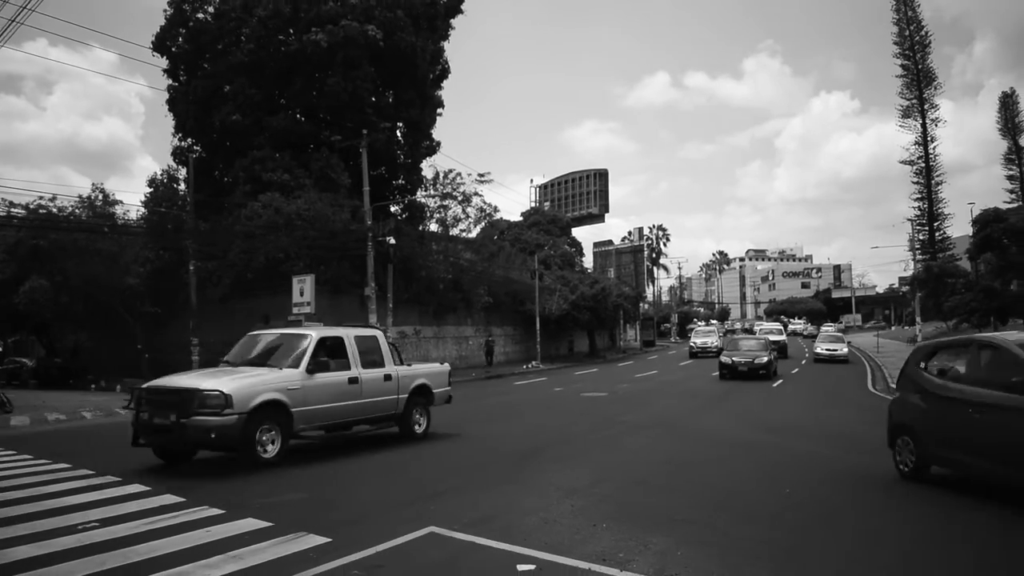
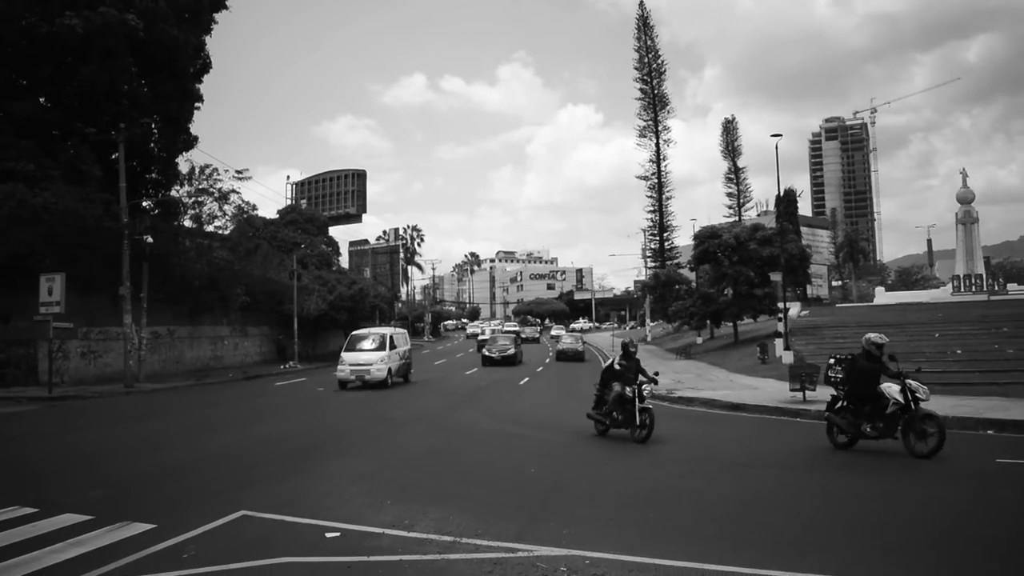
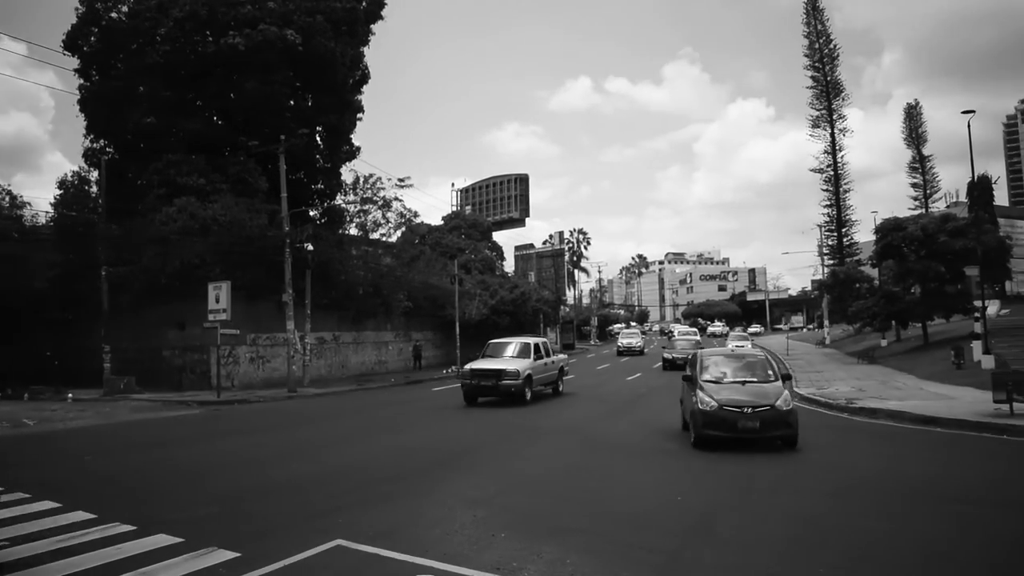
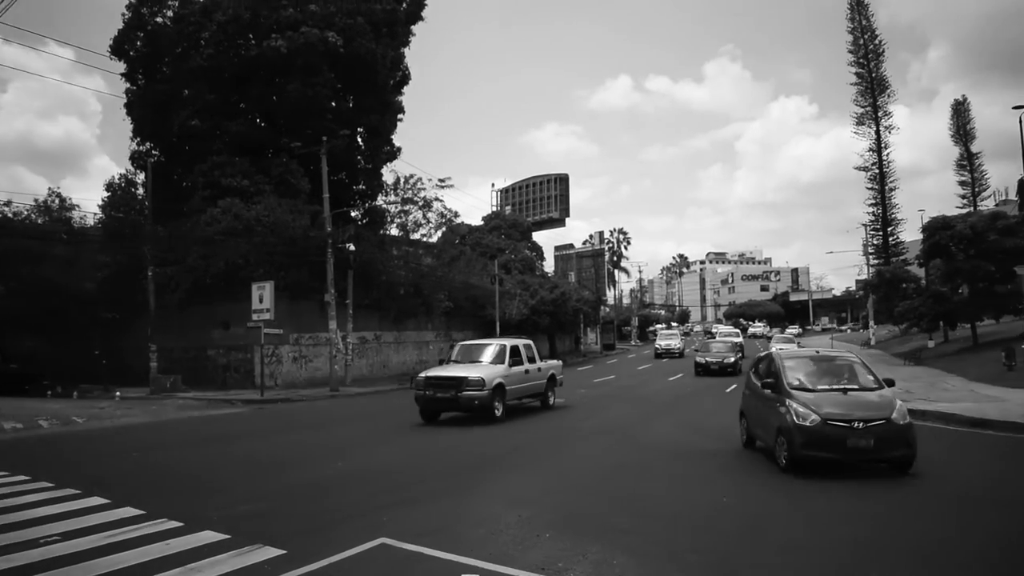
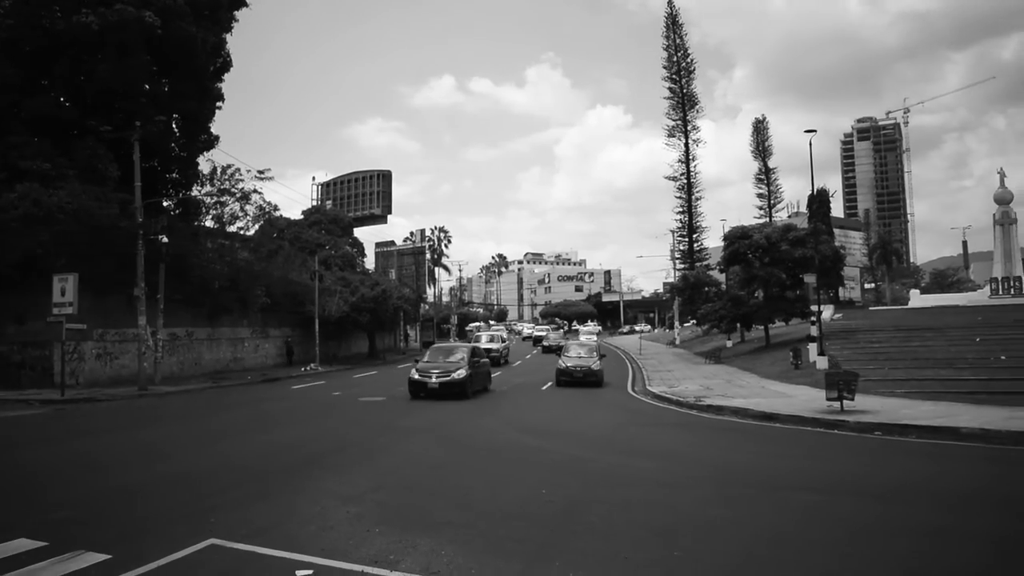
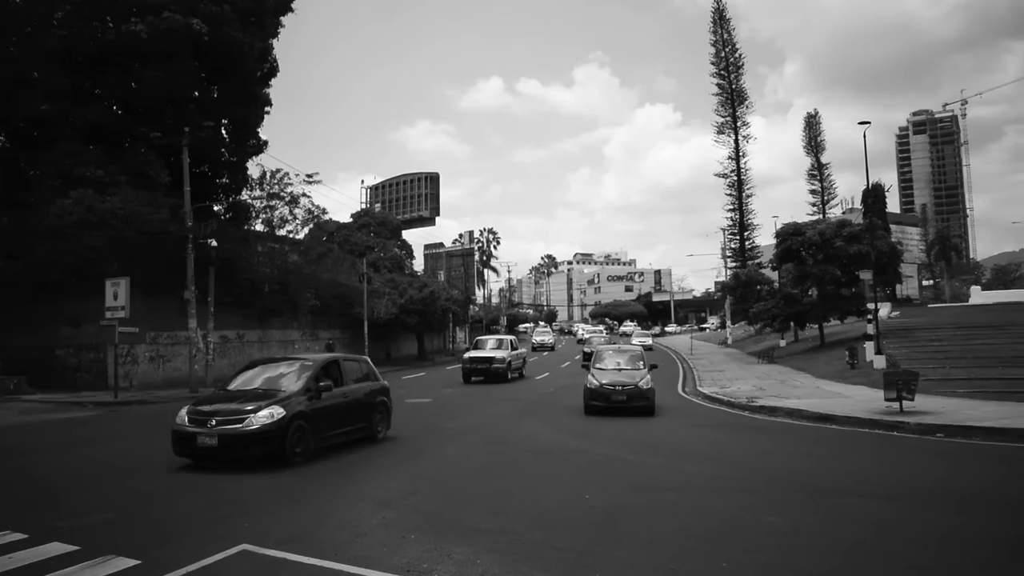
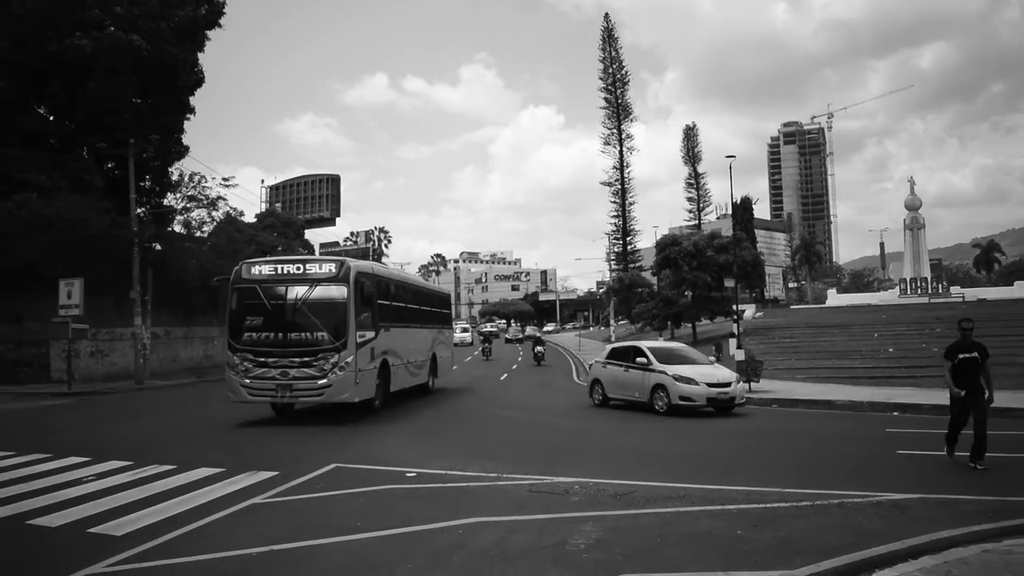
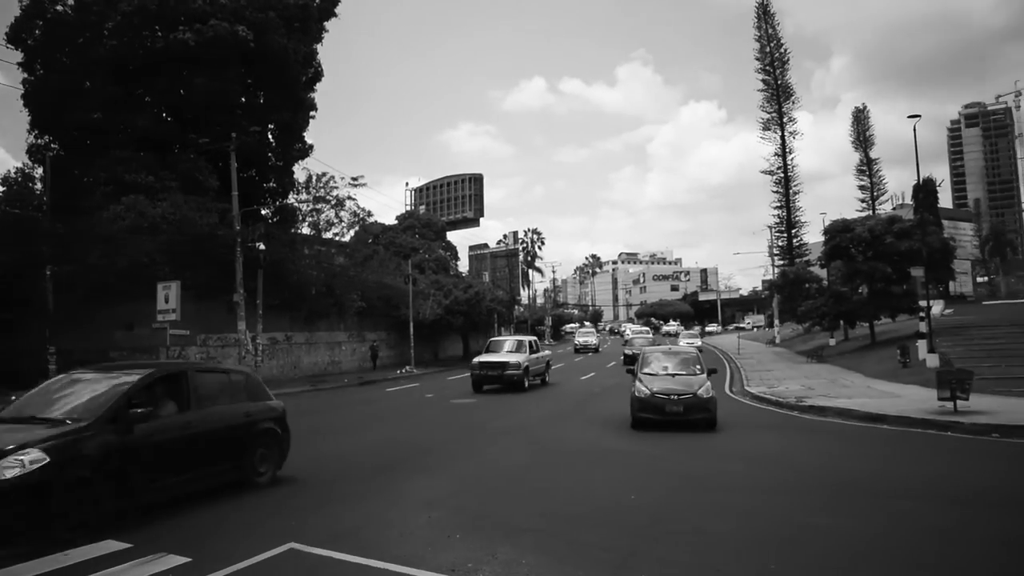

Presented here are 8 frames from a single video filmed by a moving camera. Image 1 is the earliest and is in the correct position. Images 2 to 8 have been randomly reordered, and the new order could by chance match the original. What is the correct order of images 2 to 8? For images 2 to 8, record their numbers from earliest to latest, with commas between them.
4, 3, 8, 6, 5, 2, 7
